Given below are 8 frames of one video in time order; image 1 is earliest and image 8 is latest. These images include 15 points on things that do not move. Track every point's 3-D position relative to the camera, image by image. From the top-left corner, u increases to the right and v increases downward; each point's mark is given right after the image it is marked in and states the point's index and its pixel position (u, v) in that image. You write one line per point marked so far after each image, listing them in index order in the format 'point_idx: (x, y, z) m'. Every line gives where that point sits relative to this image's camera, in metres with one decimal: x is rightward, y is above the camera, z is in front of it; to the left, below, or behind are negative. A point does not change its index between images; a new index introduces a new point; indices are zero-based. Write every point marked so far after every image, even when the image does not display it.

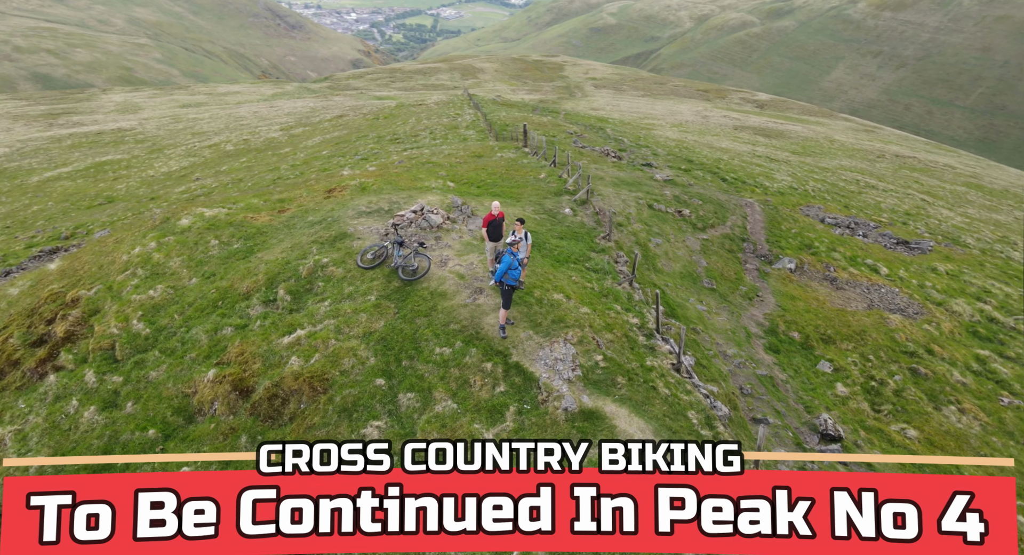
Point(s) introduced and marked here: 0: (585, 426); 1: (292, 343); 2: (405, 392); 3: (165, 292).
0: (+2.5, -4.2, +14.0) m
1: (-6.8, -2.0, +16.1) m
2: (-3.0, -3.3, +15.1) m
3: (-12.5, -0.4, +18.4) m
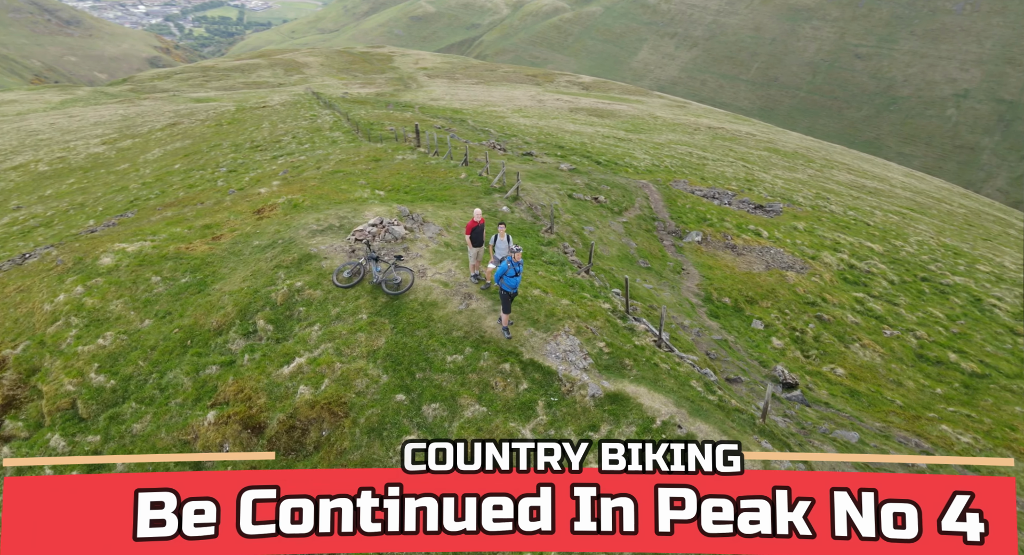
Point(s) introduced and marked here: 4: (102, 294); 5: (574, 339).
0: (+3.3, -3.9, +14.8) m
1: (-6.4, -2.8, +15.1) m
2: (-2.4, -3.7, +14.8) m
3: (-12.6, -1.9, +16.4) m
4: (-14.6, -0.6, +18.1) m
5: (+2.3, -2.2, +17.5) m
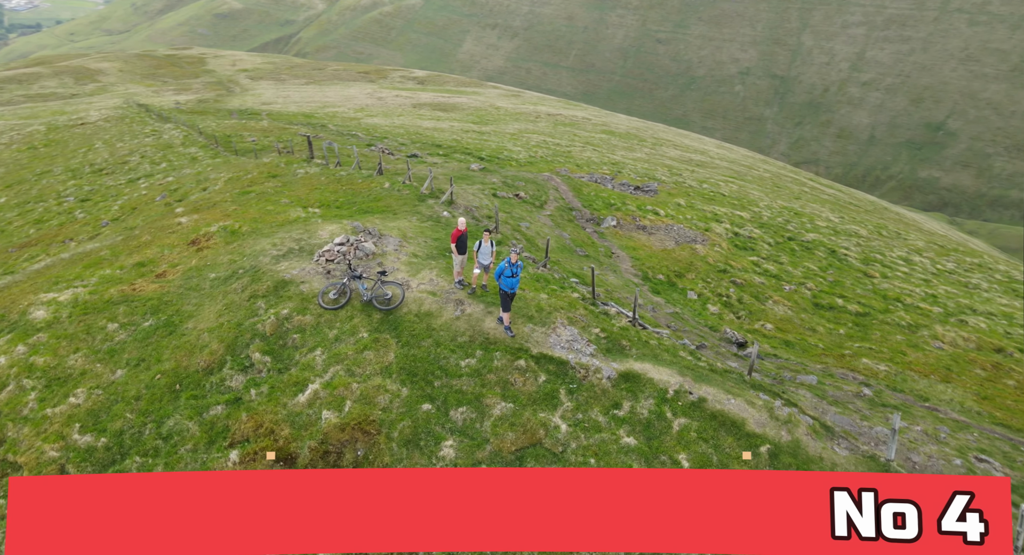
0: (+3.9, -3.5, +16.2) m
1: (-5.7, -3.6, +14.7) m
2: (-1.7, -3.9, +15.2) m
3: (-12.2, -3.4, +14.7) m
4: (-14.5, -2.3, +16.1) m
5: (+2.2, -1.9, +18.6) m
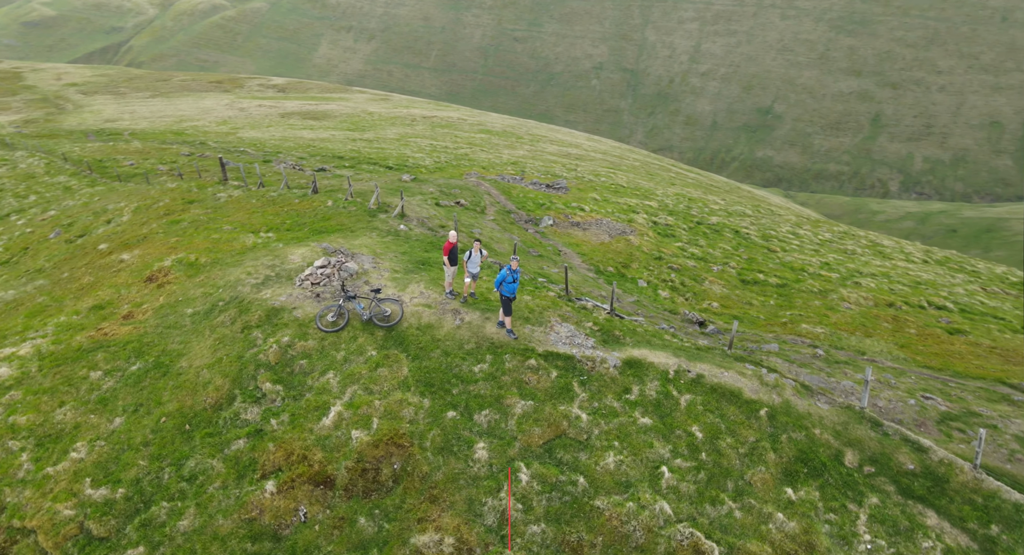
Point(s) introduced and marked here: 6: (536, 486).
0: (+4.3, -3.2, +17.6) m
1: (-5.0, -4.2, +14.7) m
2: (-1.0, -4.2, +15.8) m
3: (-11.4, -4.7, +13.8) m
4: (-14.0, -3.8, +14.8) m
5: (+2.1, -1.9, +19.7) m
6: (+0.8, -6.0, +14.4) m
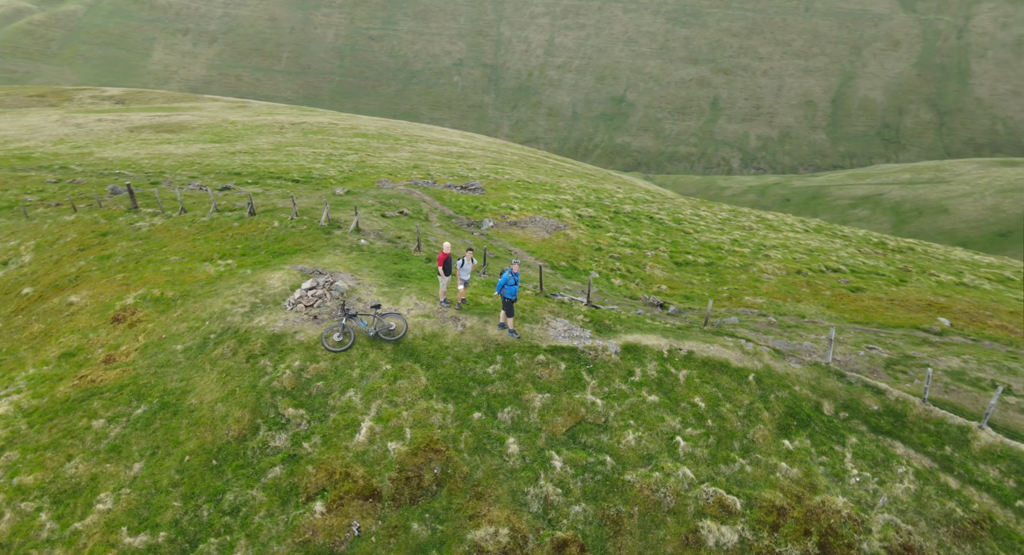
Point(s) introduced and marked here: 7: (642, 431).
0: (+4.6, -2.9, +19.1) m
1: (-4.1, -4.7, +15.0) m
2: (-0.4, -4.3, +16.6) m
3: (-10.2, -5.8, +13.2) m
4: (-13.0, -5.2, +13.8) m
5: (+2.0, -1.8, +20.9) m
6: (+1.8, -5.9, +15.5) m
7: (+4.5, -5.2, +17.2) m
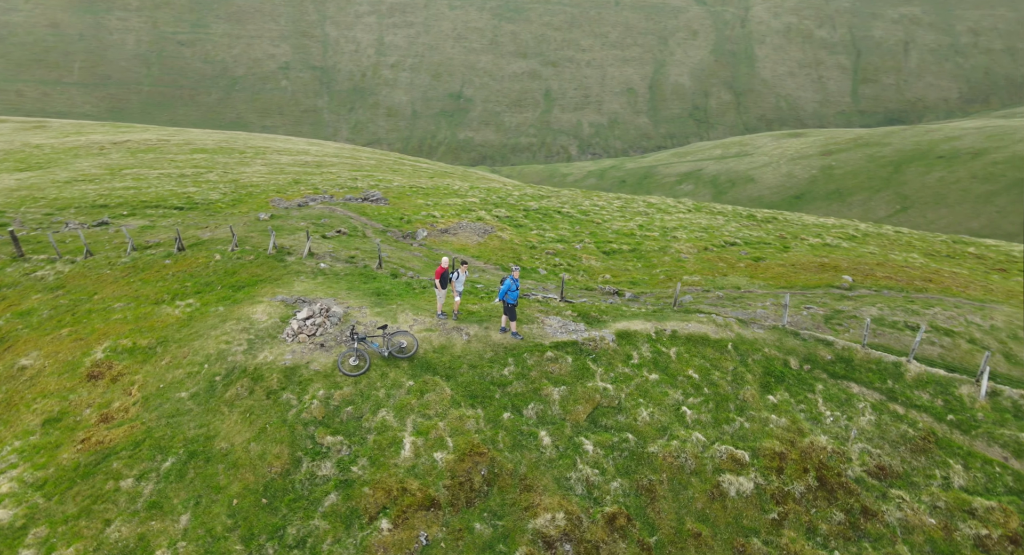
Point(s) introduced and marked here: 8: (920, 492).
0: (+4.8, -2.6, +21.0) m
1: (-2.9, -5.3, +15.6) m
2: (+0.5, -4.5, +17.7) m
3: (-8.5, -7.0, +12.9) m
4: (-11.4, -6.8, +13.1) m
5: (+1.8, -1.8, +22.4) m
6: (+3.0, -5.8, +17.0) m
7: (+5.3, -4.9, +19.1) m
8: (+14.9, -7.6, +18.5) m
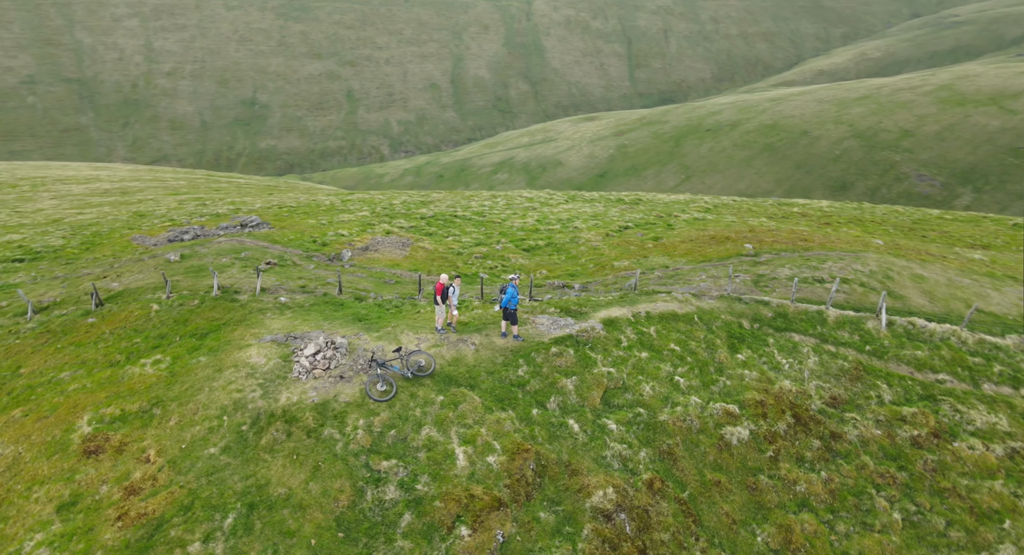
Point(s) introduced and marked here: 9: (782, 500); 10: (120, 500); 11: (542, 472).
0: (+4.8, -2.3, +23.3) m
1: (-1.4, -6.0, +16.7) m
2: (+1.5, -4.8, +19.4) m
3: (-6.2, -8.4, +13.2) m
4: (-9.1, -8.5, +12.8) m
5: (+1.6, -2.0, +24.2) m
6: (+4.2, -5.7, +19.1) m
7: (+6.0, -4.4, +21.6) m
8: (+15.8, -5.8, +22.6) m
9: (+10.1, -8.4, +19.1) m
10: (-12.4, -7.1, +16.1) m
11: (+1.0, -6.5, +16.9) m
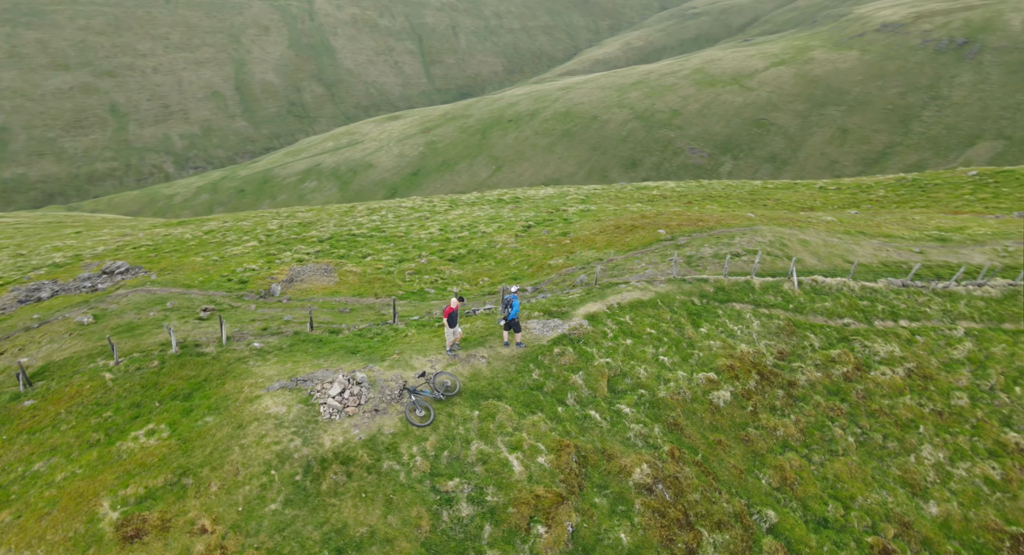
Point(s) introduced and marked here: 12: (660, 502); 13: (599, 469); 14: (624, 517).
0: (+4.9, -2.3, +25.9) m
1: (+0.5, -6.8, +18.5) m
2: (+2.6, -5.2, +21.6) m
3: (-3.3, -9.8, +14.2) m
4: (-6.1, -10.4, +13.4) m
5: (+1.6, -2.4, +26.3) m
6: (+5.5, -5.7, +21.8) m
7: (+6.6, -4.3, +24.5) m
8: (+16.2, -4.2, +27.1) m
9: (+11.6, -7.5, +22.7) m
10: (-10.1, -9.5, +16.0) m
11: (+2.9, -7.0, +19.0) m
12: (+5.5, -8.3, +18.7) m
13: (+3.5, -7.3, +19.1) m
14: (+4.0, -8.5, +17.9) m
